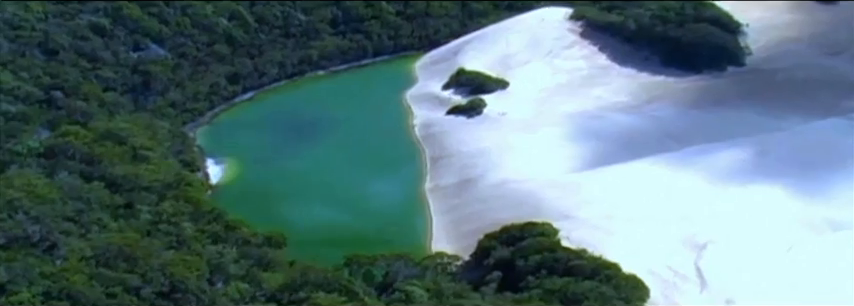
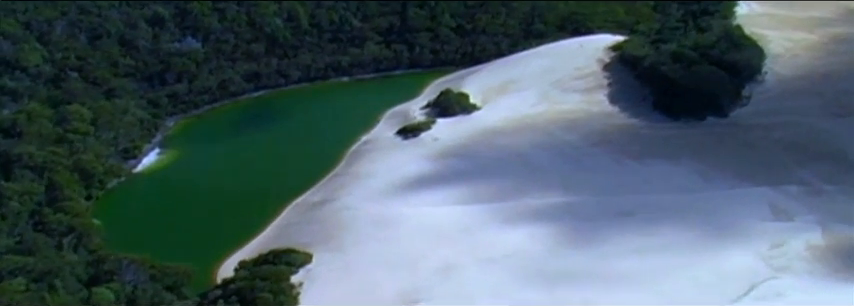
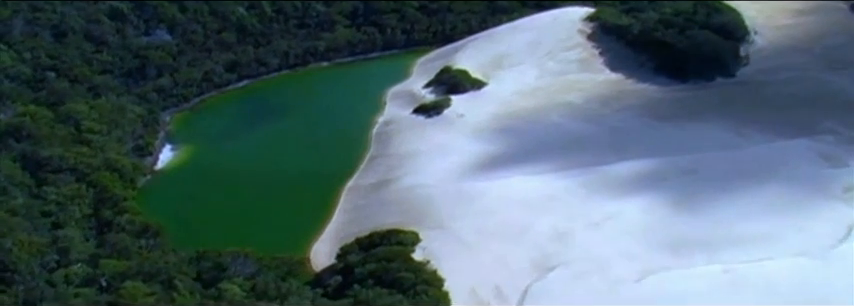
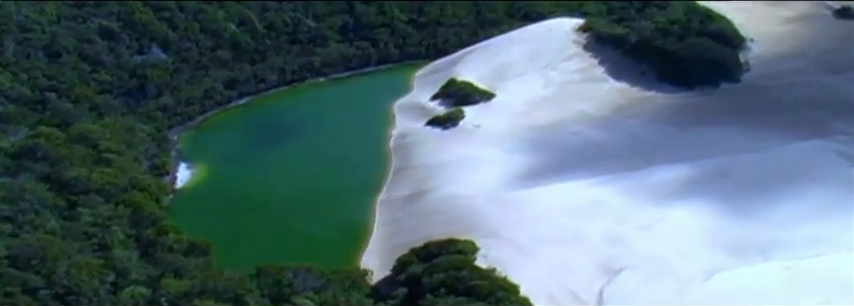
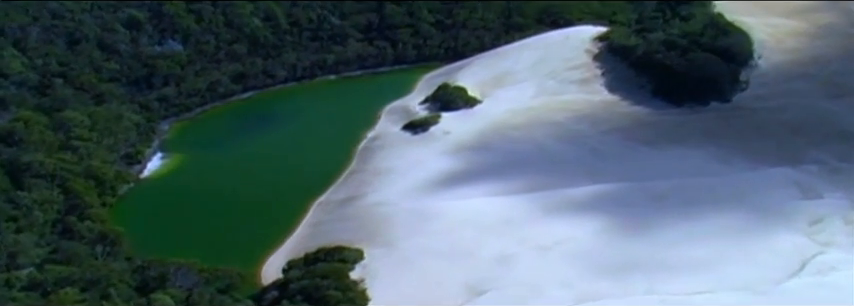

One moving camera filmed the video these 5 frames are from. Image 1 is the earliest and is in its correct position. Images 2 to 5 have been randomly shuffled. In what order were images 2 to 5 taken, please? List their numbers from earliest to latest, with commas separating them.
4, 3, 5, 2
